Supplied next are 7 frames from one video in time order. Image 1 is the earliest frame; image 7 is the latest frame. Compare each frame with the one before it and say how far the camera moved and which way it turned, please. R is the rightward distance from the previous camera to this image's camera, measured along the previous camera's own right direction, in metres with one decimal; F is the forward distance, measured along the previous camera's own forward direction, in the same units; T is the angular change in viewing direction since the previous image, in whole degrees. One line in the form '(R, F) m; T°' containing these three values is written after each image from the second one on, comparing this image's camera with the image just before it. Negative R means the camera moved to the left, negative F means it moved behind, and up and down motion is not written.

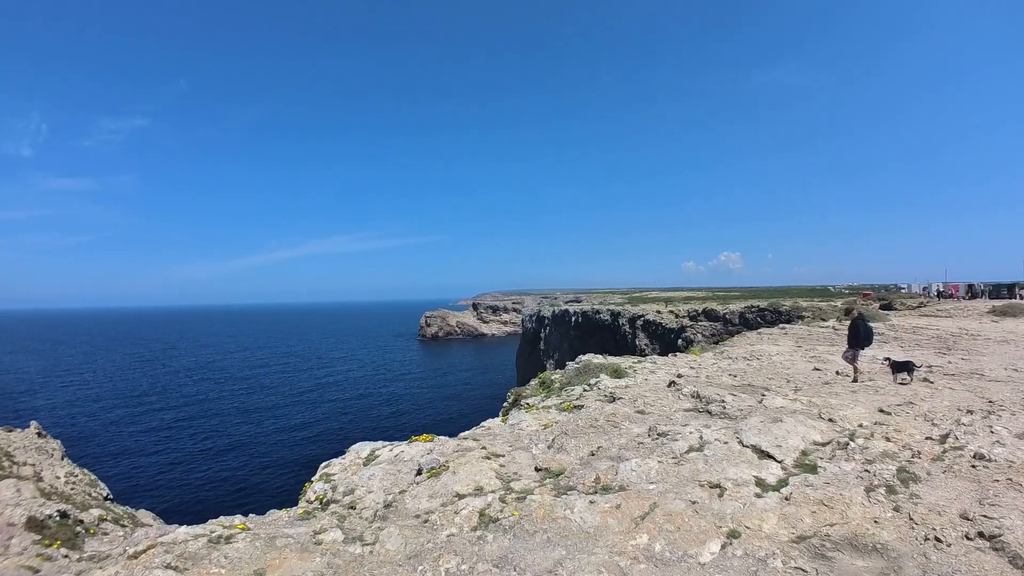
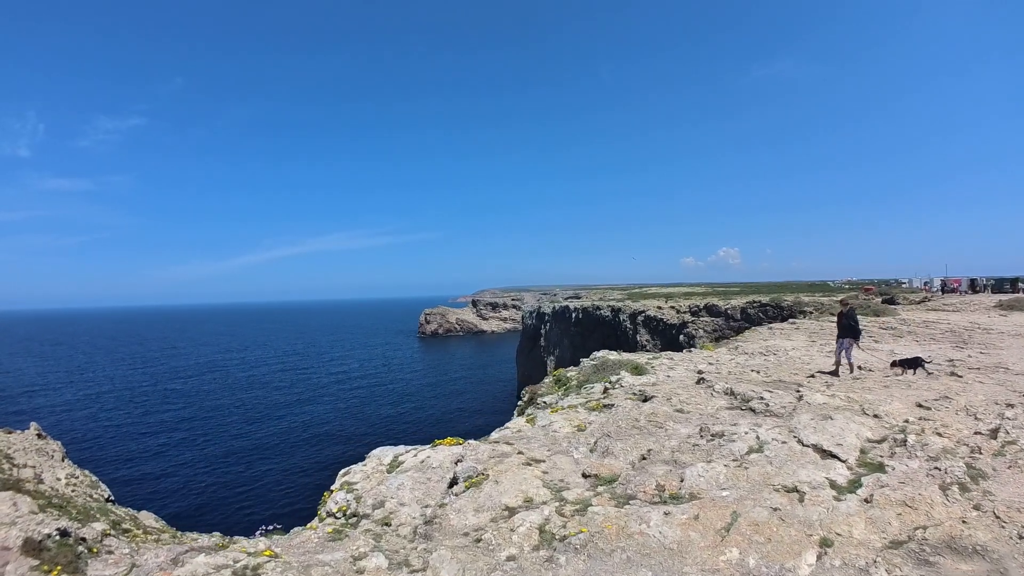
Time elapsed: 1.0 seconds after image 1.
(-0.8, +0.1) m; 0°
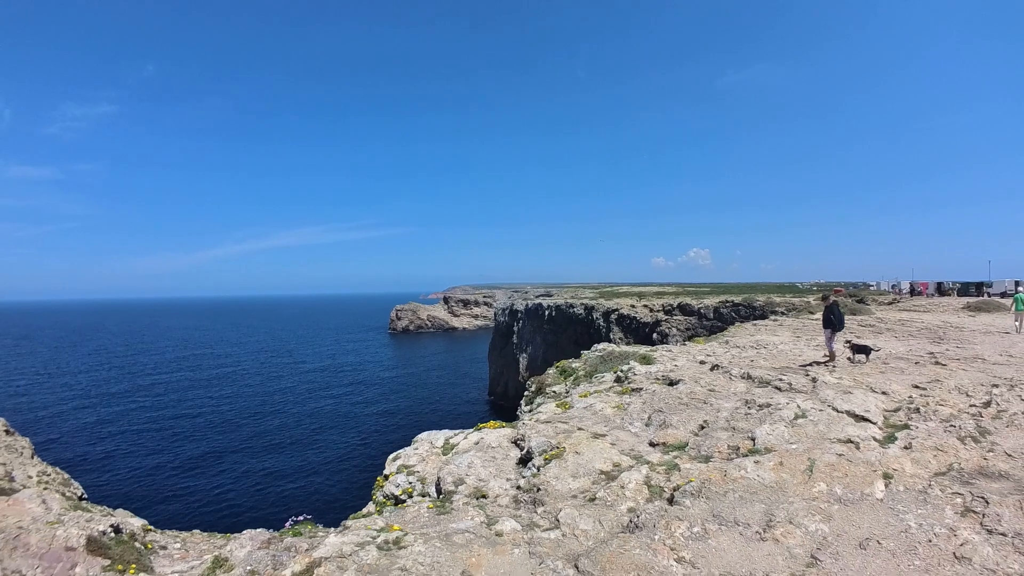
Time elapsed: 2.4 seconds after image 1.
(-1.9, -0.9) m; +4°
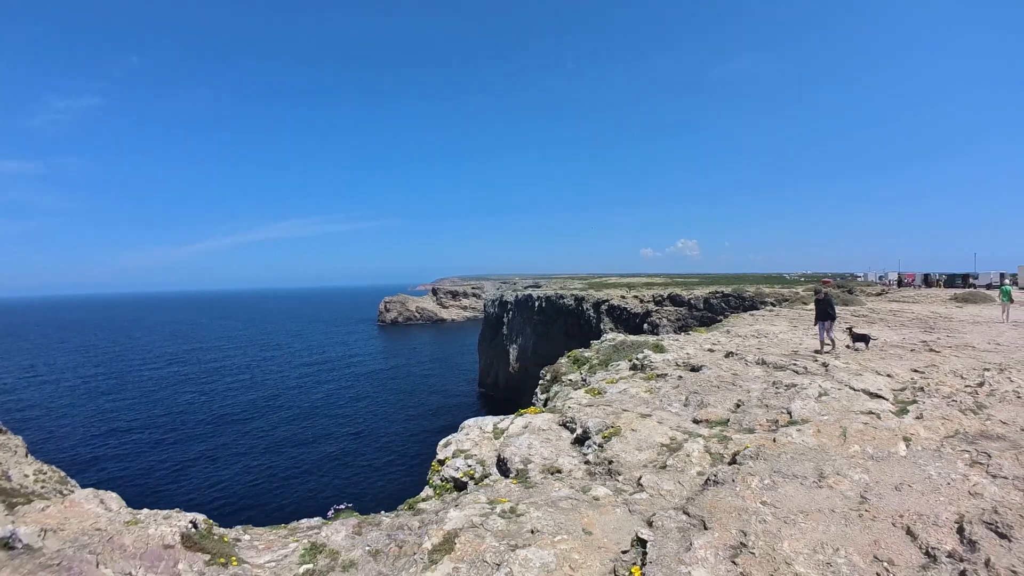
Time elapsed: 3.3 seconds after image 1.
(-1.5, -1.0) m; +2°
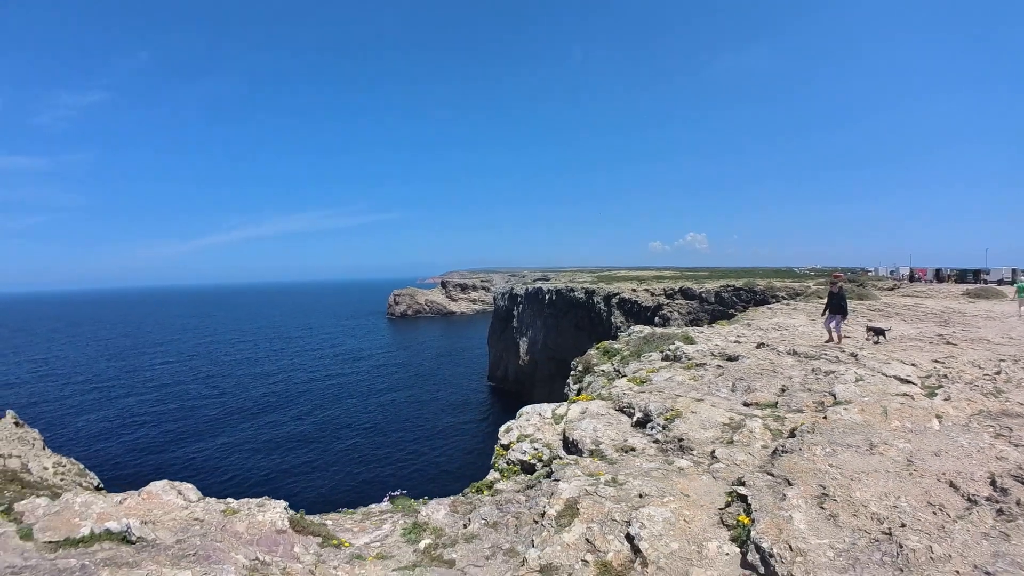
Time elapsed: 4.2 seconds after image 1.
(-1.5, -1.2) m; -1°
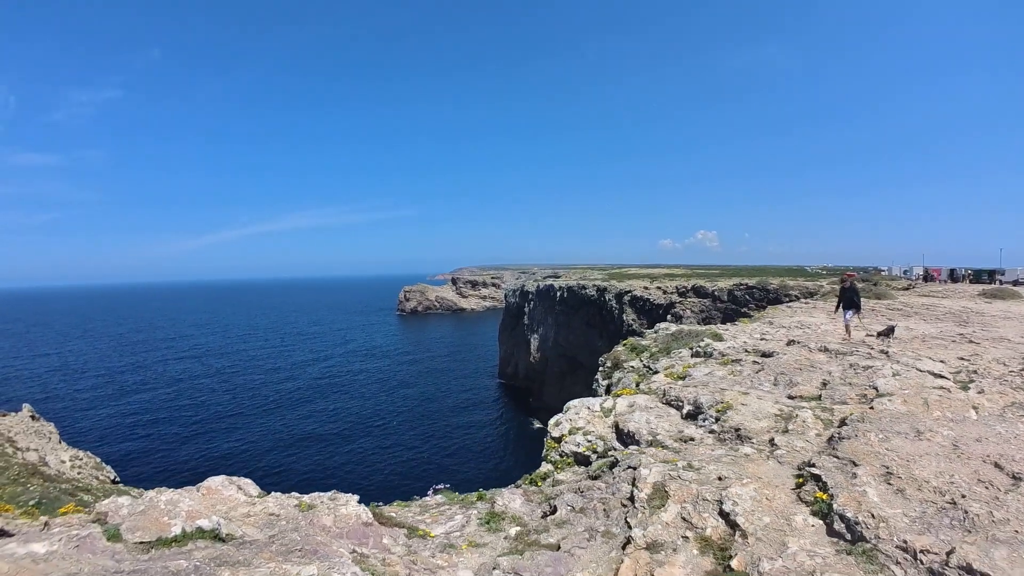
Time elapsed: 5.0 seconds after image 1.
(-1.3, -0.9) m; -1°
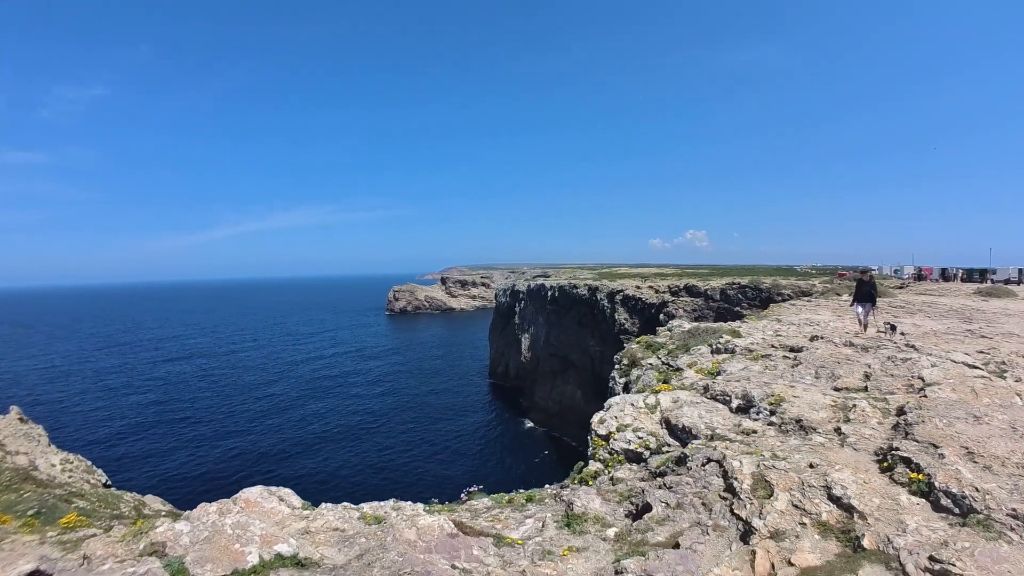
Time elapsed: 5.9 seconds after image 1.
(-1.8, -0.2) m; +2°
